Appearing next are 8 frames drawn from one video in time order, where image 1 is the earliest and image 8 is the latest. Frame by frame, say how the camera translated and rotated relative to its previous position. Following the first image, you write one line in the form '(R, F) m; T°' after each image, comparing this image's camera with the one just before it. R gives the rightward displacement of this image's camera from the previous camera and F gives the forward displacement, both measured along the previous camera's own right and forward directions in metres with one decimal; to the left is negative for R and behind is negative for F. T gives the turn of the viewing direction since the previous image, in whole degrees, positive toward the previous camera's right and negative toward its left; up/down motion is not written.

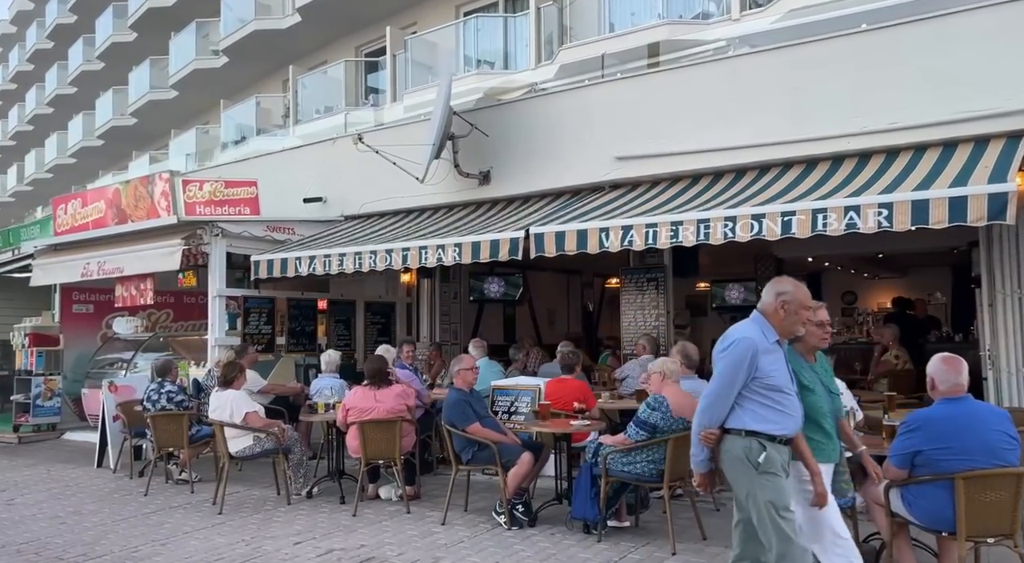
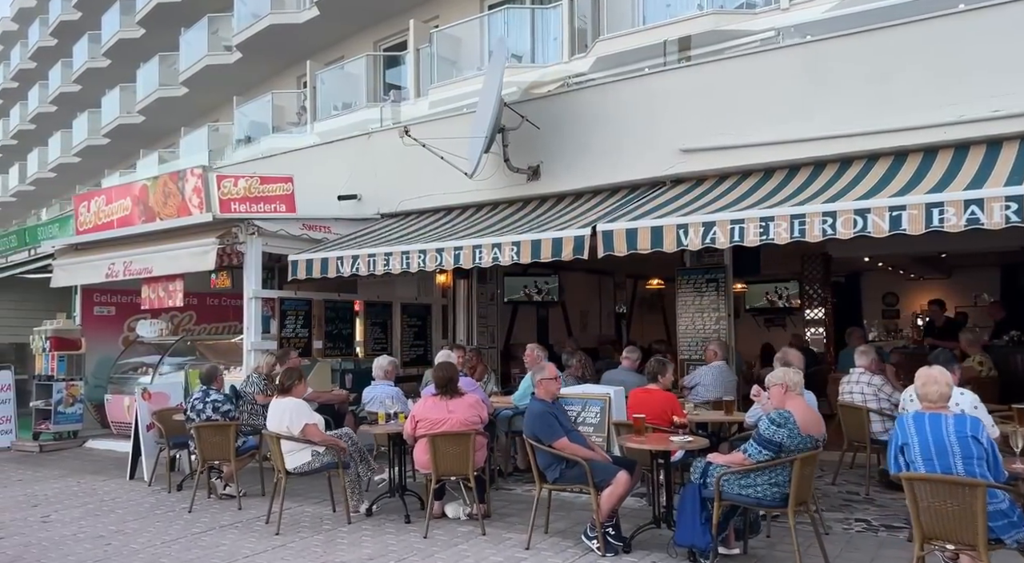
(-0.6, +0.5) m; 0°
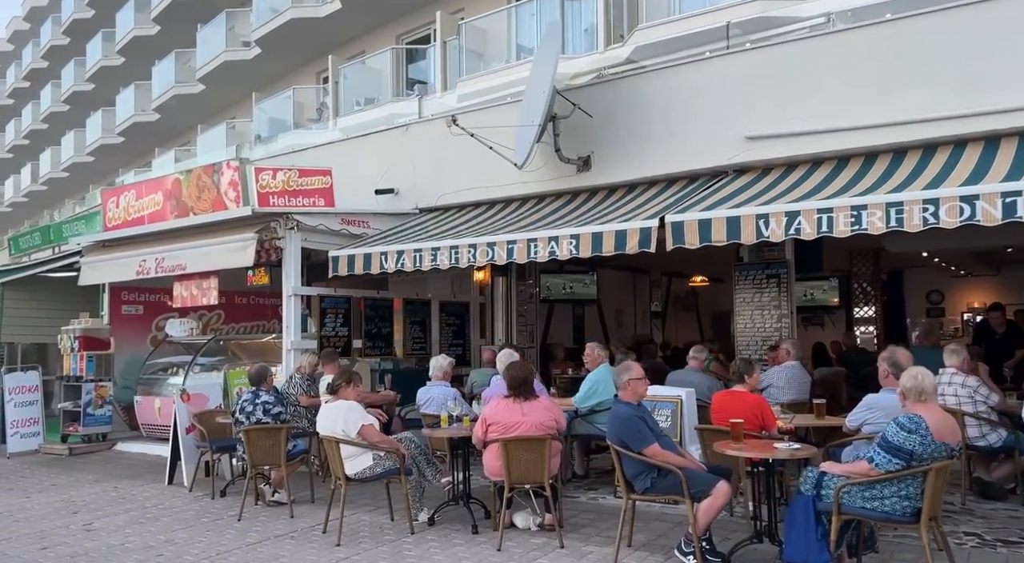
(-0.5, +0.4) m; -1°
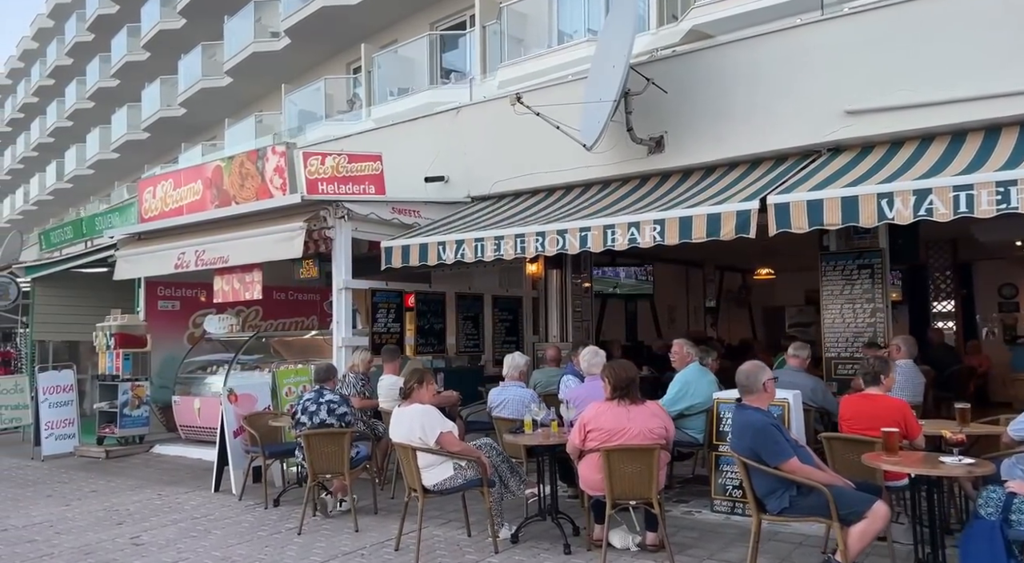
(-0.5, +0.7) m; -1°
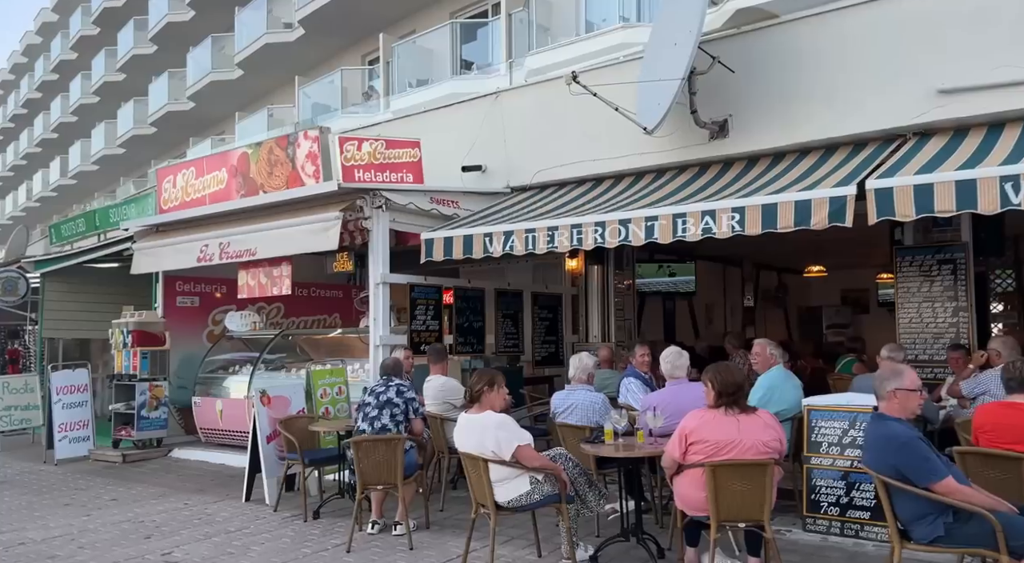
(-0.5, +0.6) m; 0°
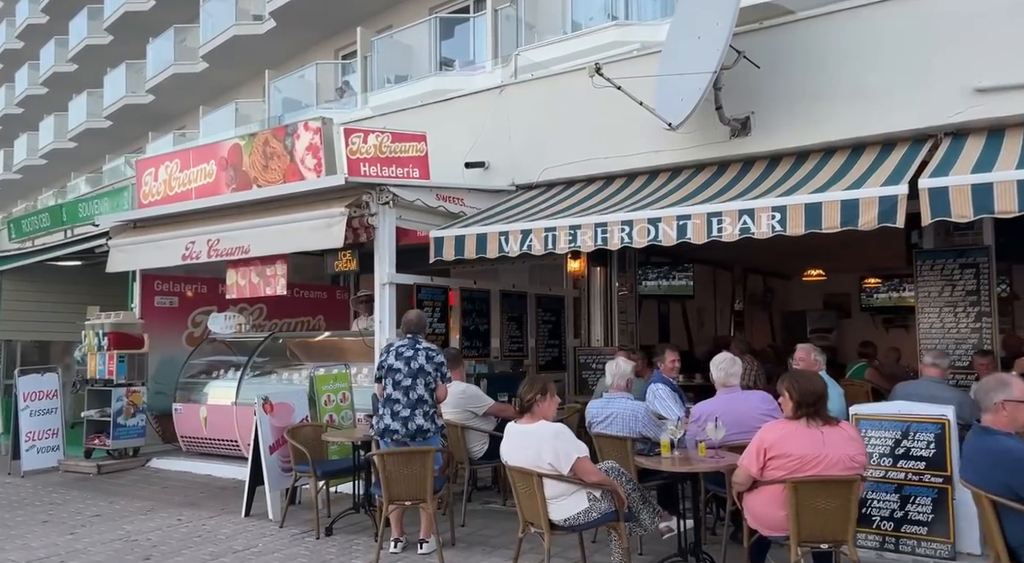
(-0.6, +0.4) m; +3°
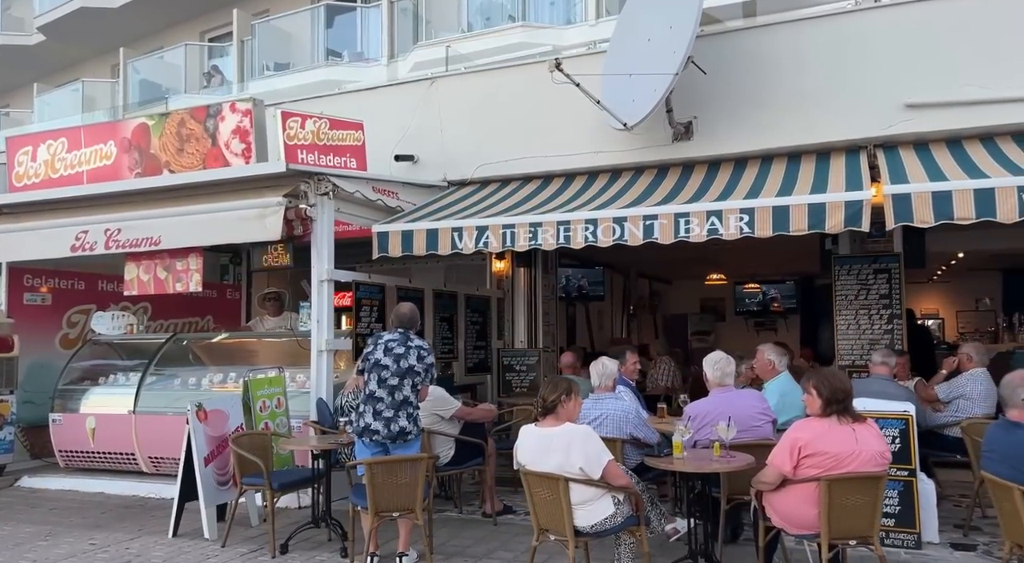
(-1.0, +0.4) m; +11°
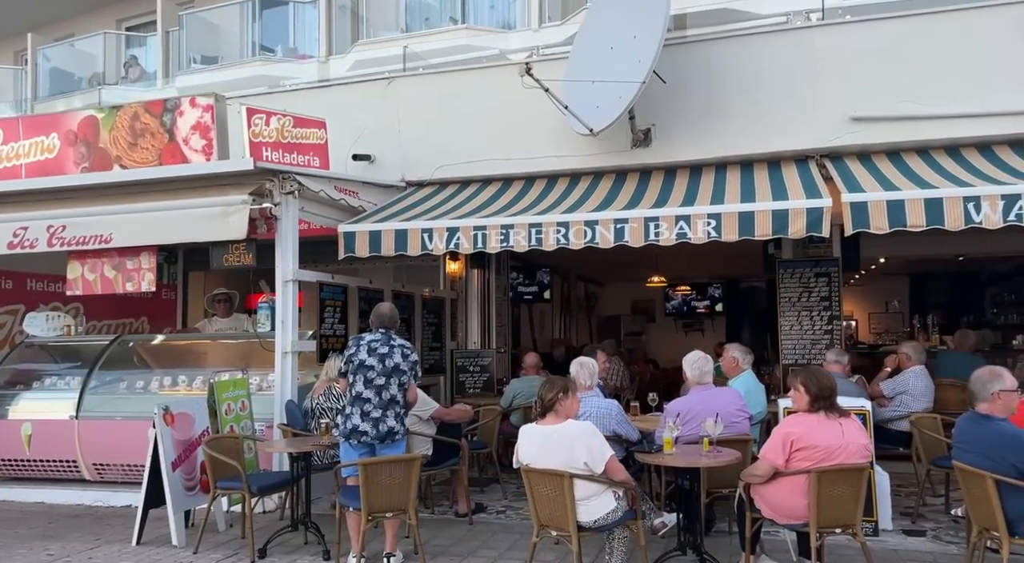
(-0.5, 0.0) m; +6°
